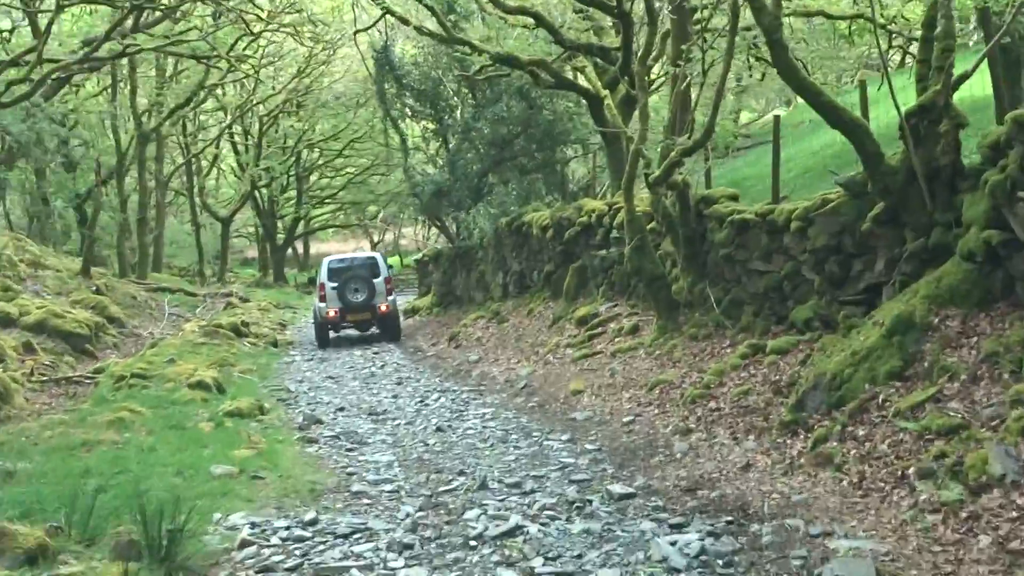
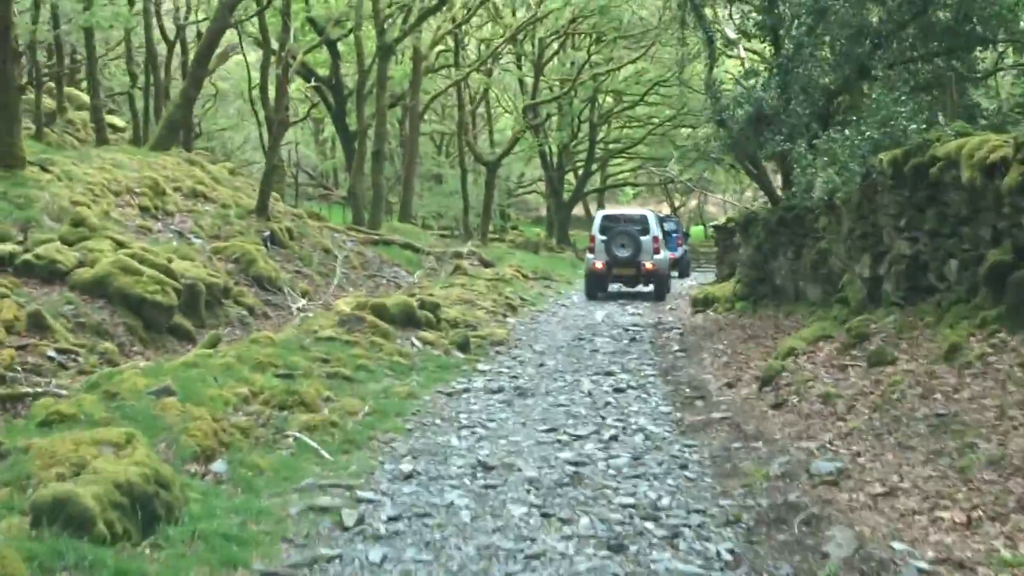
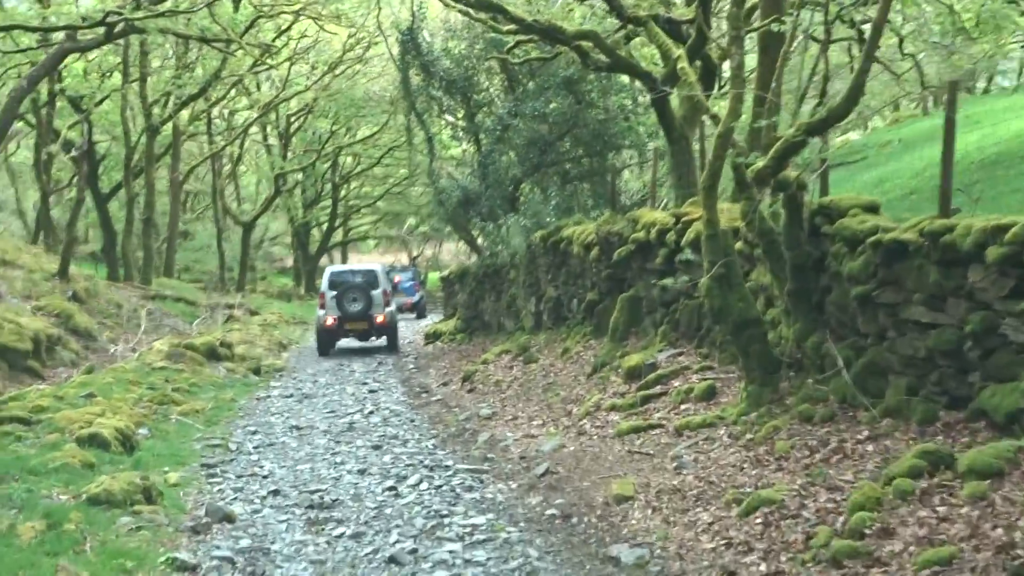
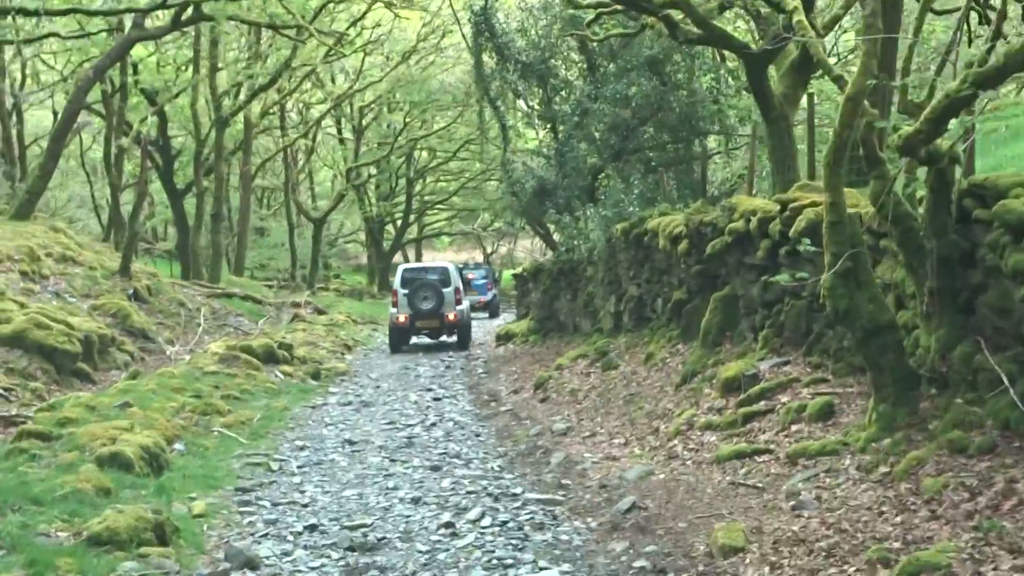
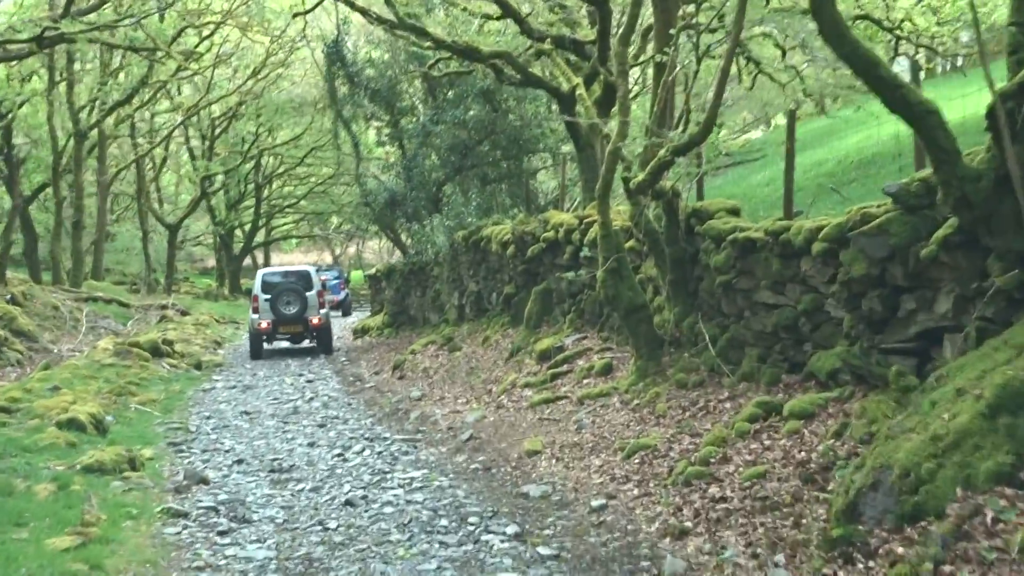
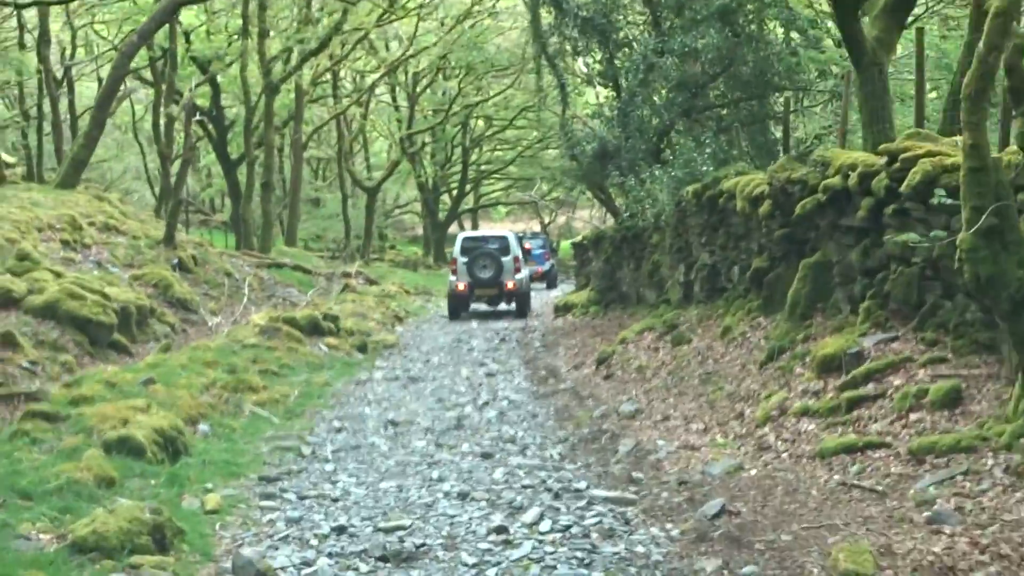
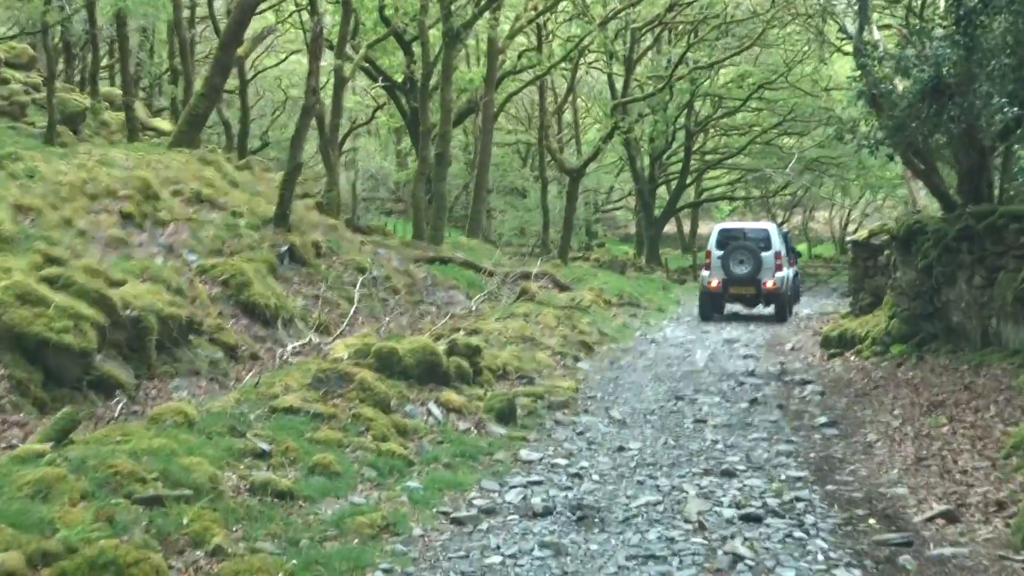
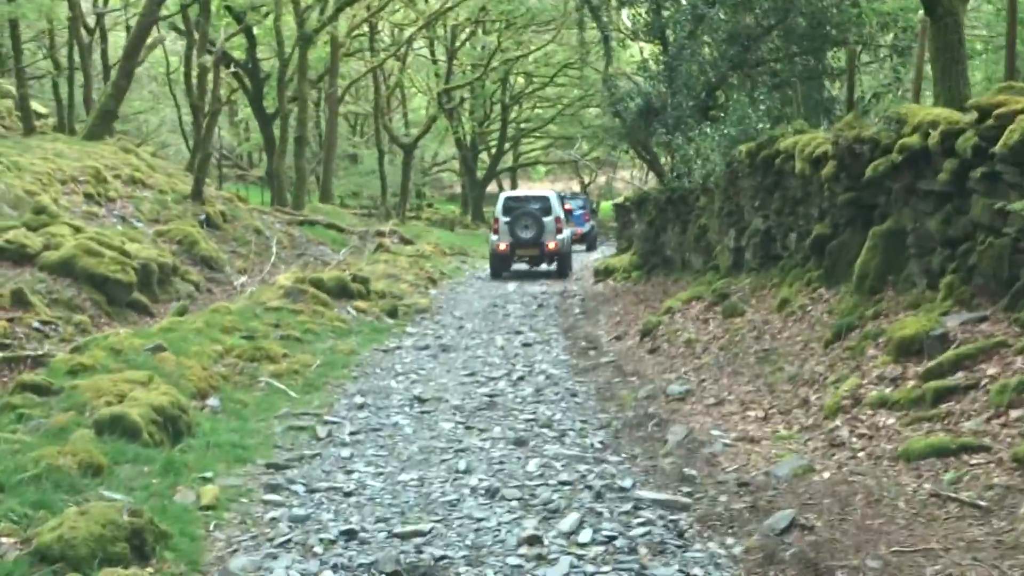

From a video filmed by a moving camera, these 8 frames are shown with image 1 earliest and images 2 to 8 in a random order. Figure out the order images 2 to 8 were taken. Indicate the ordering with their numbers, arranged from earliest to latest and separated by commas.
5, 3, 4, 6, 8, 2, 7
